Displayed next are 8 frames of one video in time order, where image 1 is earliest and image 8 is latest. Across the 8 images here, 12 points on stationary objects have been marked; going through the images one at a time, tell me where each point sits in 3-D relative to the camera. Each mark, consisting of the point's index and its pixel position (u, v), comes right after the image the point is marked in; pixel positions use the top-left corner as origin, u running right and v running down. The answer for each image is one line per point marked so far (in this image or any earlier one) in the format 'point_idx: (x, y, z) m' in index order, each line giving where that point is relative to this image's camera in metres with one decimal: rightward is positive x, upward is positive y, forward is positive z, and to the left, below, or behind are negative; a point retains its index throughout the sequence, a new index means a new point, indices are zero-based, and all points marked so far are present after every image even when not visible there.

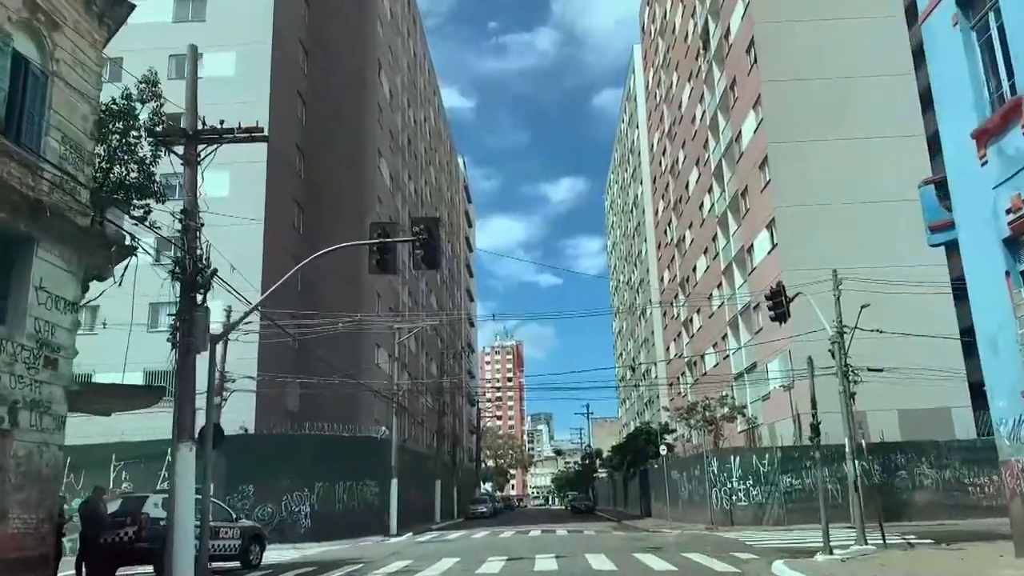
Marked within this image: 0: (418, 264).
0: (-1.8, +0.5, +15.9) m
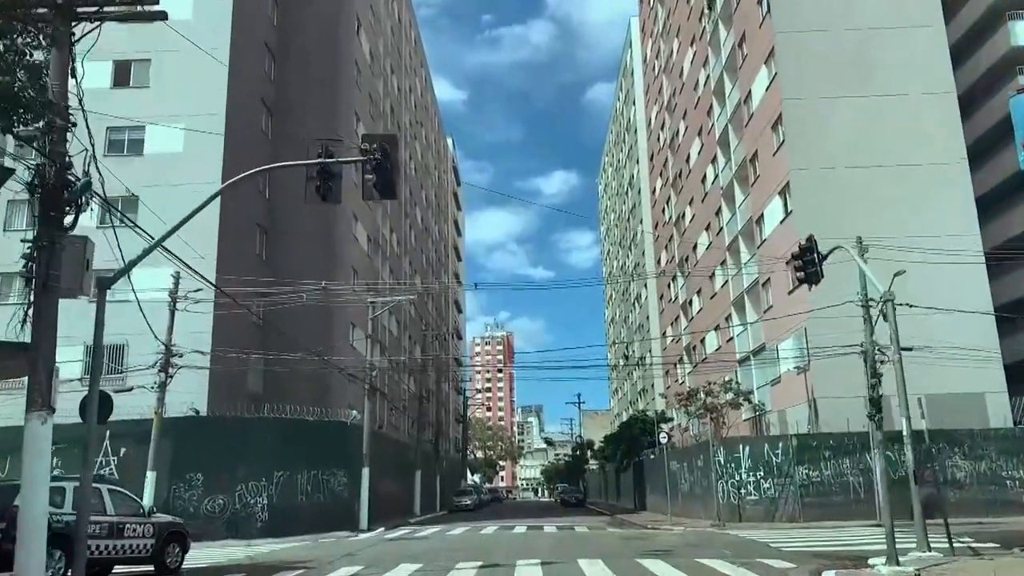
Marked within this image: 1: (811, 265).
0: (-2.2, +1.5, +12.5) m
1: (+6.4, +0.5, +17.5) m
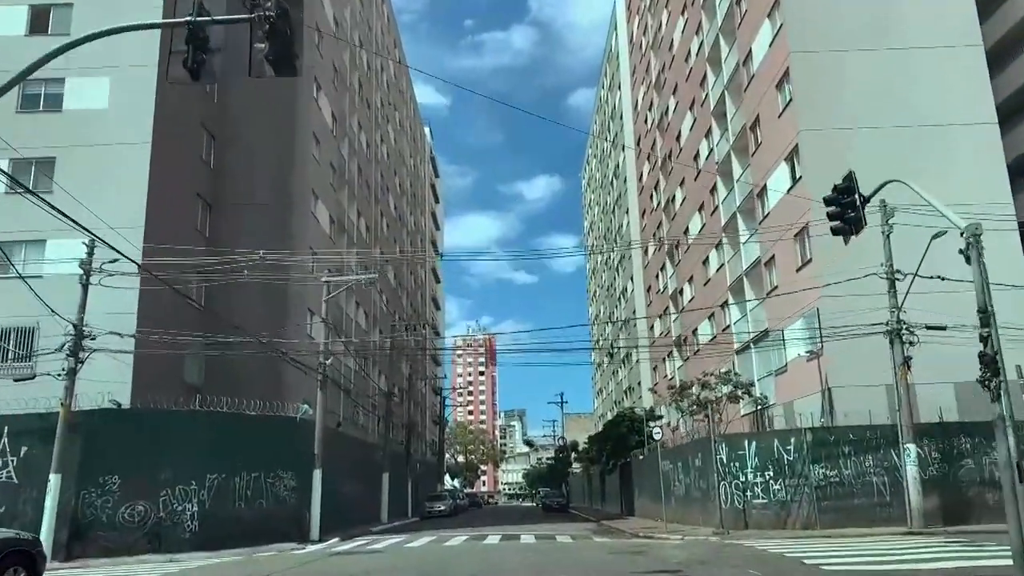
0: (-2.7, +2.3, +8.8) m
1: (+5.8, +1.4, +13.9) m
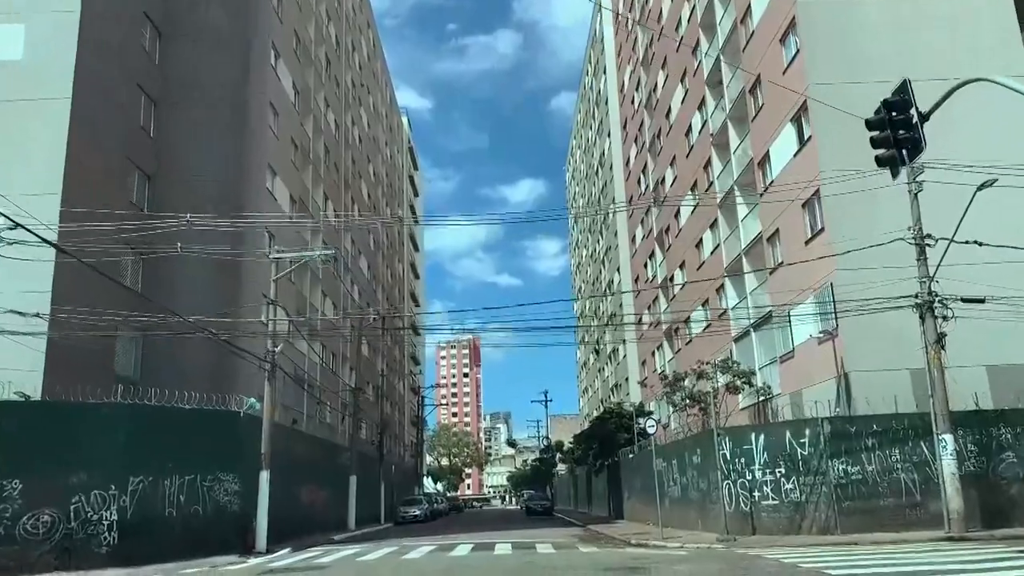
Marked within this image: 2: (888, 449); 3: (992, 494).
0: (-3.1, +3.1, +5.6) m
1: (+5.2, +2.2, +10.9) m
2: (+9.1, -3.9, +19.8) m
3: (+11.4, -4.9, +19.5) m
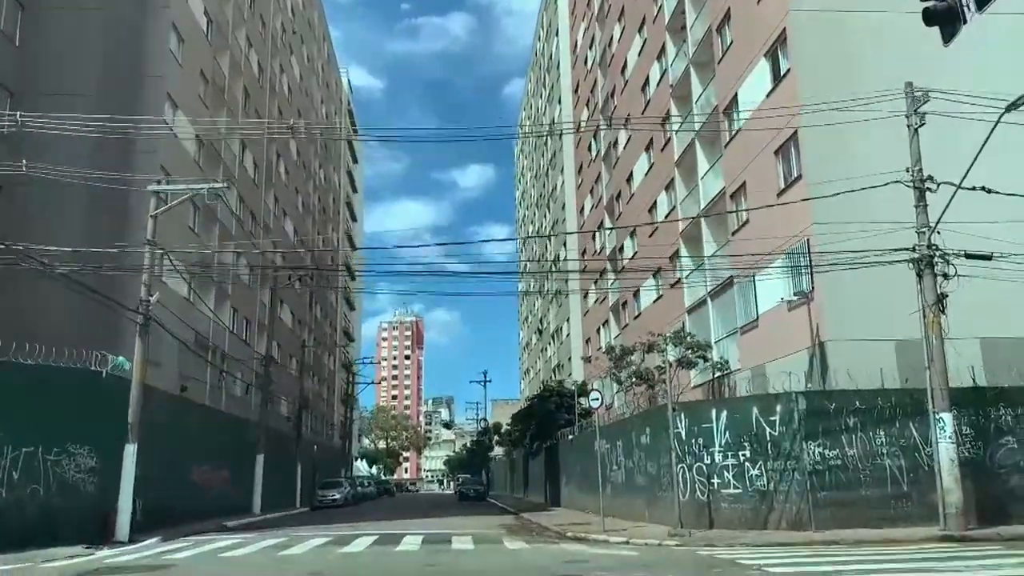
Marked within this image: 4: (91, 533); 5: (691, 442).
0: (-3.7, +4.2, +1.7) m
1: (+4.3, +3.1, +7.5) m
2: (+7.3, -2.9, +16.8) m
3: (+9.6, -4.0, +16.6) m
4: (-9.8, -5.8, +19.2) m
5: (+4.0, -3.4, +18.3) m
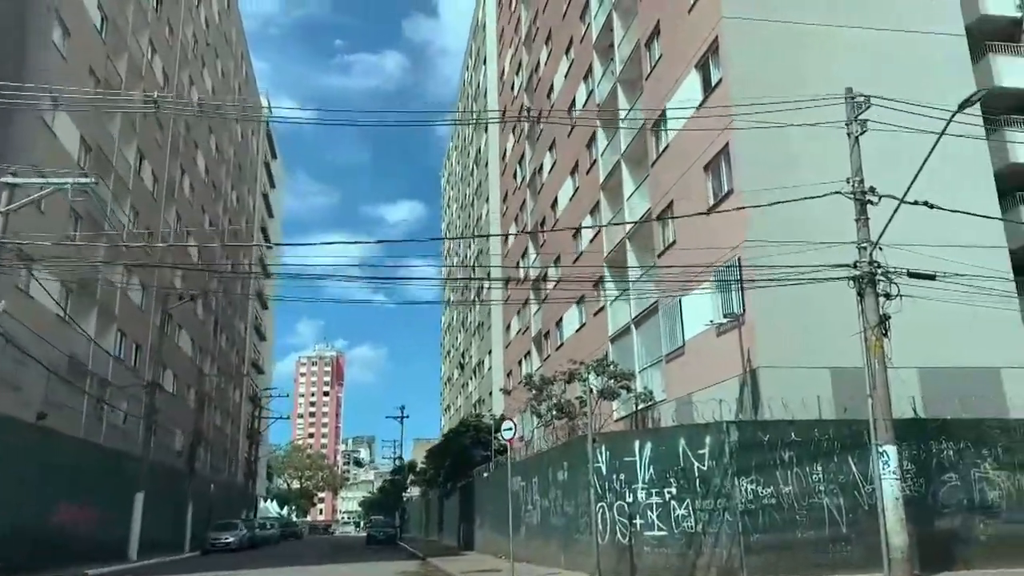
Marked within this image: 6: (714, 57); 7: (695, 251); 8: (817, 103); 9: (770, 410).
0: (-4.0, +4.8, -0.4) m
1: (+3.4, +3.3, +6.0) m
2: (+5.5, -3.3, +15.2) m
3: (+7.8, -4.4, +15.2) m
4: (-11.9, -5.8, +16.0) m
5: (+2.0, -3.8, +16.4) m
6: (+4.9, +5.6, +19.8) m
7: (+4.5, +0.9, +20.0) m
8: (+7.0, +4.2, +18.8) m
9: (+5.2, -2.5, +16.6) m
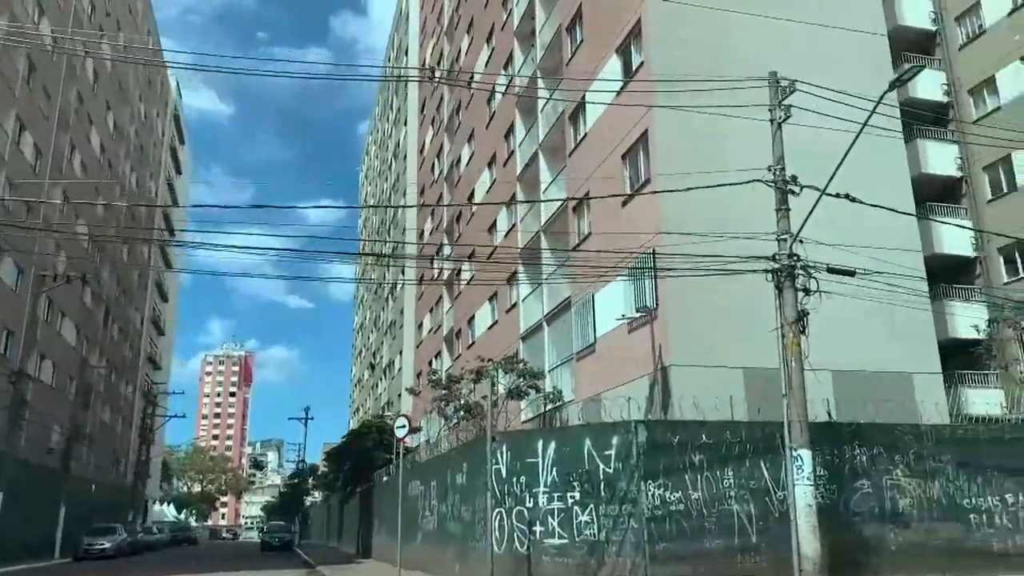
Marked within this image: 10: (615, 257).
0: (-4.1, +5.4, -2.1) m
1: (+2.6, +3.5, +5.0) m
2: (+3.6, -3.1, +14.3) m
3: (+5.8, -4.4, +14.4) m
4: (-13.8, -5.1, +13.3) m
5: (0.0, -3.6, +15.1) m
6: (+2.9, +5.7, +18.9) m
7: (+2.3, +1.0, +19.0) m
8: (+5.0, +4.3, +18.1) m
9: (+3.2, -2.3, +15.6) m
10: (+2.3, +0.7, +18.5) m
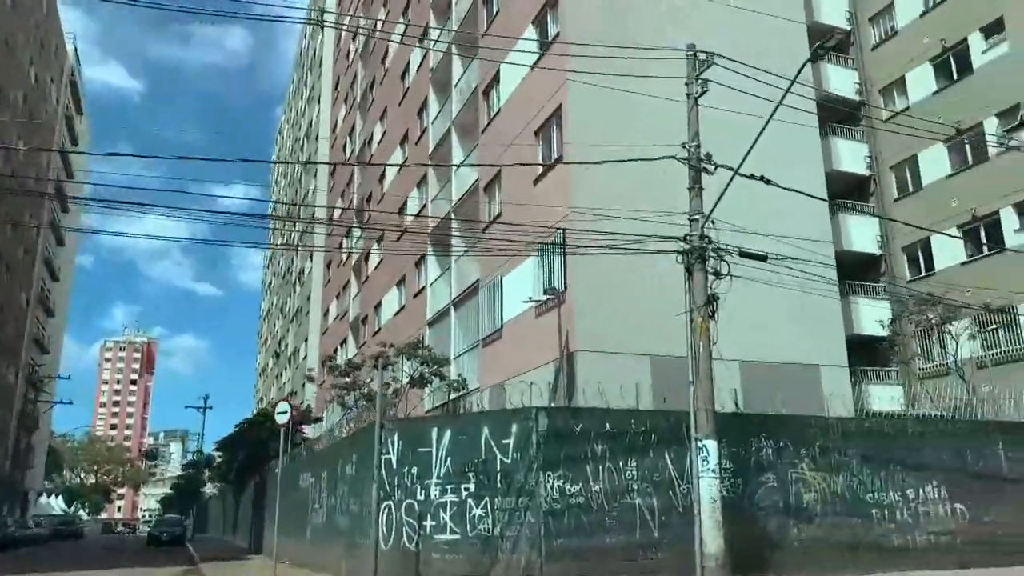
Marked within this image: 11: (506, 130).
0: (-3.9, +5.8, -3.6) m
1: (+1.9, +3.8, +4.1) m
2: (+1.8, -2.8, +13.5) m
3: (+4.0, -4.1, +13.9) m
4: (-15.5, -4.3, +10.8) m
5: (-1.9, -3.1, +14.0) m
6: (+0.9, +6.1, +18.0) m
7: (+0.2, +1.4, +18.0) m
8: (+3.1, +4.6, +17.4) m
9: (+1.3, -2.0, +14.8) m
10: (+0.3, +1.1, +17.6) m
11: (-0.1, +3.8, +19.3) m
